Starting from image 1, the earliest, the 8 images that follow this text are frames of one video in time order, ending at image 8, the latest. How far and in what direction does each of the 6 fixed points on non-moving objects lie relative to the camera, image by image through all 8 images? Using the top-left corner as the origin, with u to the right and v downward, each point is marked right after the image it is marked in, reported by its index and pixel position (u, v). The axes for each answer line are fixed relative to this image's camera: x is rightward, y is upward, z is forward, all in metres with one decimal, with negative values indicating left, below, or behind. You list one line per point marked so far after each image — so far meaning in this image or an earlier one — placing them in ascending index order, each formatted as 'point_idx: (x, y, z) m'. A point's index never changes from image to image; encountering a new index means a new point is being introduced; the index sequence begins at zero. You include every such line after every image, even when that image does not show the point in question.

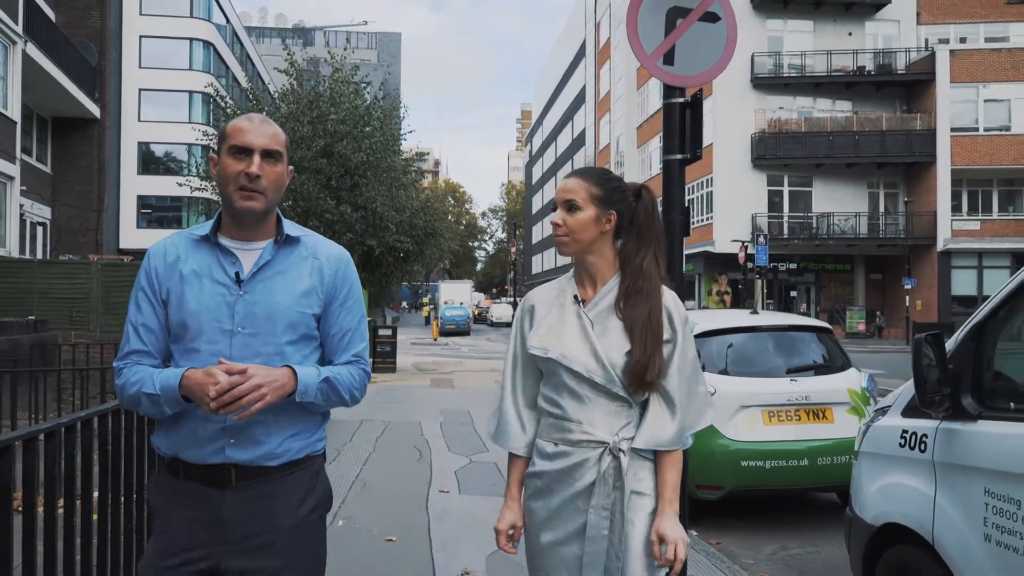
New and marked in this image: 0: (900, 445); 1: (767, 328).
0: (+1.7, -0.7, +3.8) m
1: (+2.1, -0.3, +6.9) m
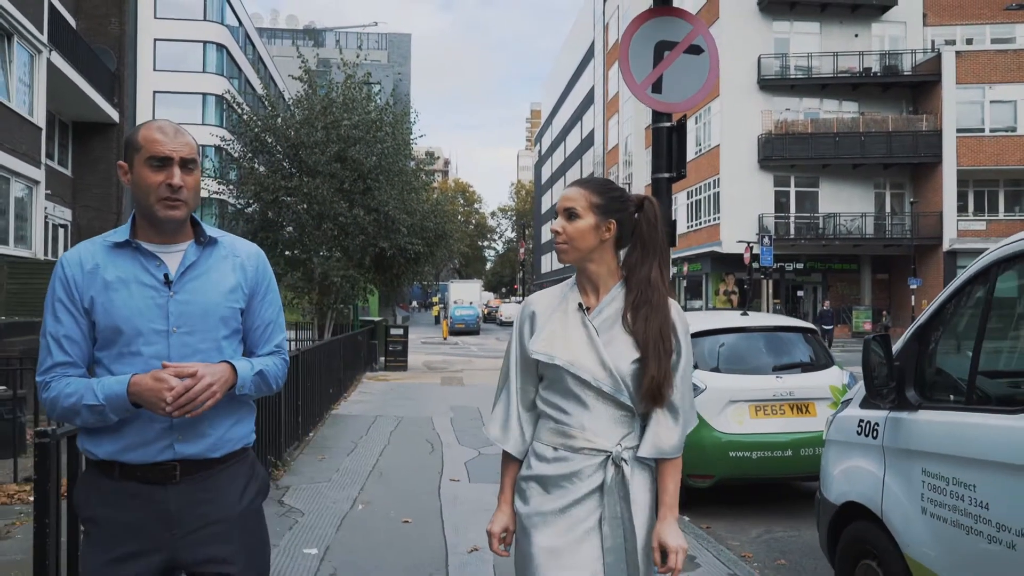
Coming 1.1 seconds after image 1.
0: (+1.7, -0.7, +4.3) m
1: (+2.1, -0.3, +7.4) m
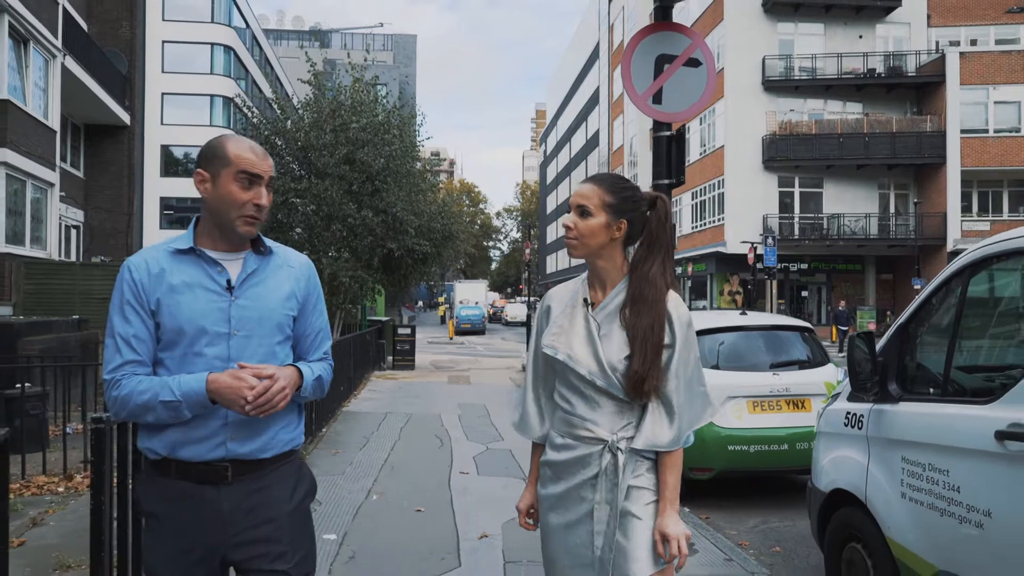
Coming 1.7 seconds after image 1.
0: (+1.8, -0.7, +4.6) m
1: (+2.2, -0.4, +7.7) m
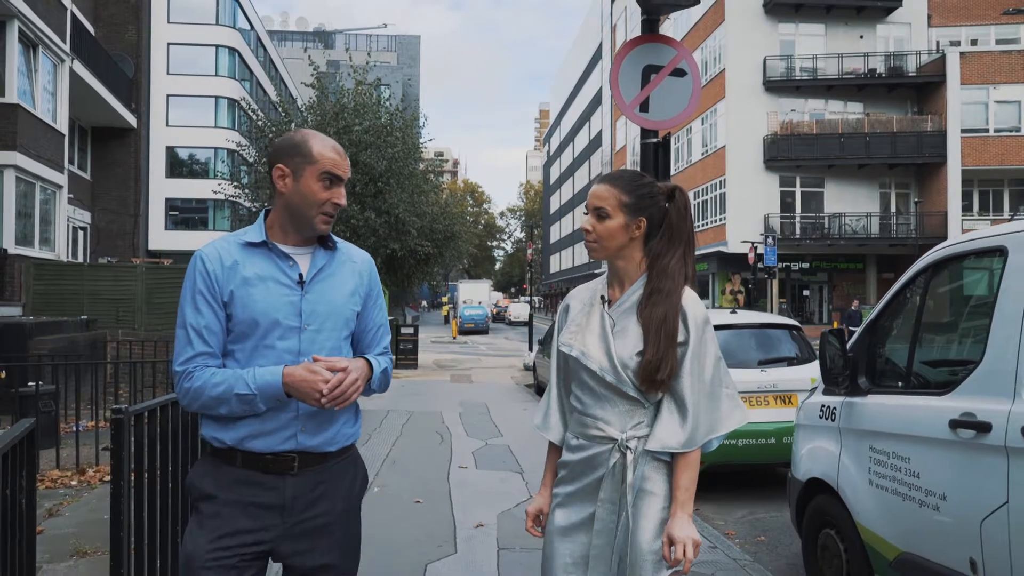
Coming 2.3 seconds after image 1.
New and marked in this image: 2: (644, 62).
0: (+1.7, -0.7, +4.8) m
1: (+2.2, -0.3, +8.0) m
2: (+0.9, +1.5, +5.7) m
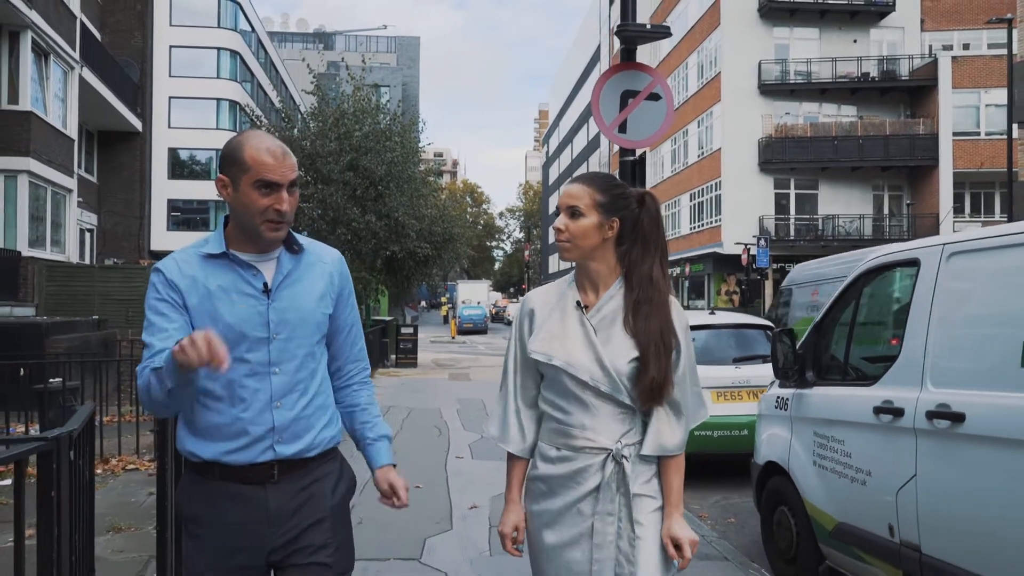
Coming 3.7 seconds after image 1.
0: (+1.6, -0.7, +5.4) m
1: (+2.1, -0.4, +8.6) m
2: (+0.8, +1.5, +6.2) m
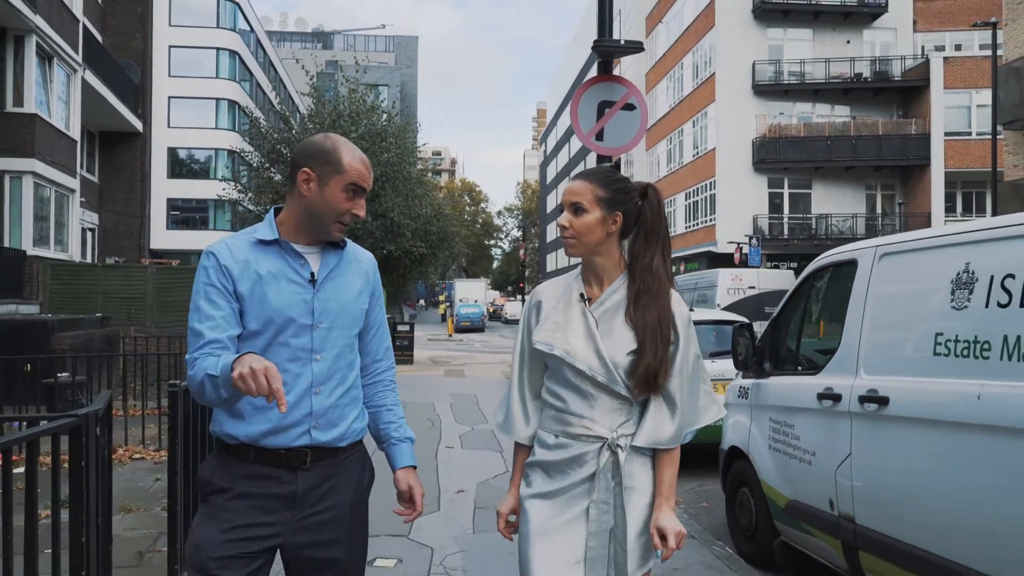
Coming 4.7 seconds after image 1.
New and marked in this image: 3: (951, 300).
0: (+1.5, -0.7, +5.8) m
1: (+2.0, -0.4, +9.0) m
2: (+0.7, +1.5, +6.7) m
3: (+1.8, -0.1, +3.6) m
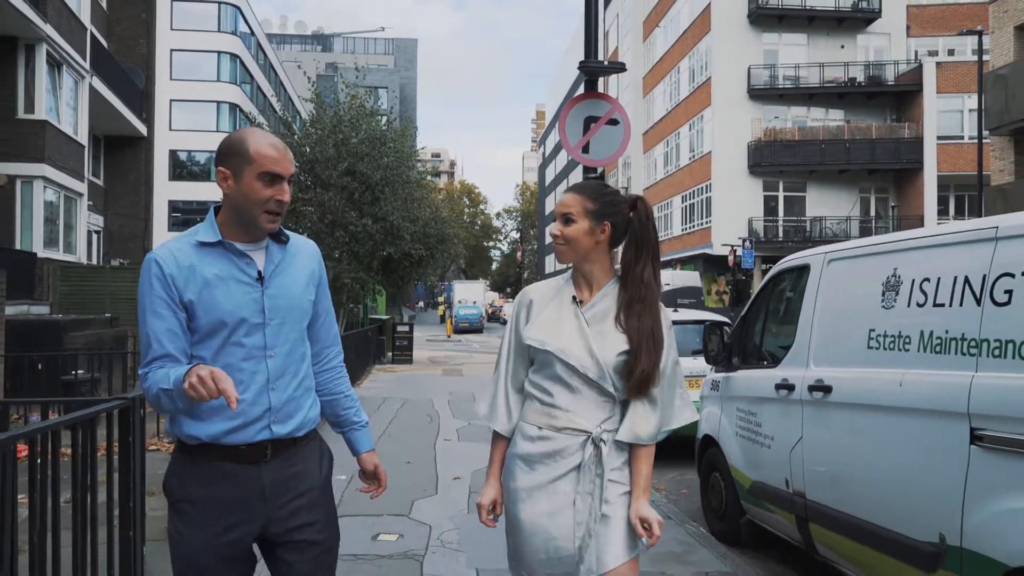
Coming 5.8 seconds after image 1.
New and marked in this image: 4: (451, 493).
0: (+1.5, -0.7, +6.4) m
1: (+1.9, -0.4, +9.5) m
2: (+0.6, +1.5, +7.2) m
3: (+1.8, -0.1, +4.2) m
4: (-0.5, -1.7, +7.0) m
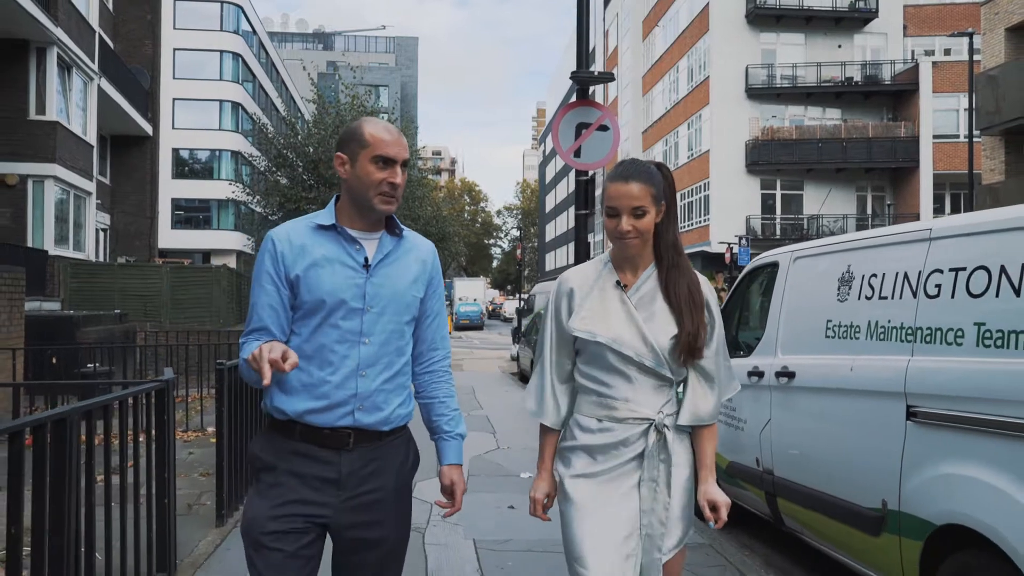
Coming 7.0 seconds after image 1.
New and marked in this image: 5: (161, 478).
0: (+1.4, -0.7, +6.8) m
1: (+1.9, -0.3, +10.0) m
2: (+0.6, +1.5, +7.7) m
3: (+1.8, 0.0, +4.6) m
4: (-0.5, -1.6, +7.4) m
5: (-1.7, -0.9, +4.2) m
